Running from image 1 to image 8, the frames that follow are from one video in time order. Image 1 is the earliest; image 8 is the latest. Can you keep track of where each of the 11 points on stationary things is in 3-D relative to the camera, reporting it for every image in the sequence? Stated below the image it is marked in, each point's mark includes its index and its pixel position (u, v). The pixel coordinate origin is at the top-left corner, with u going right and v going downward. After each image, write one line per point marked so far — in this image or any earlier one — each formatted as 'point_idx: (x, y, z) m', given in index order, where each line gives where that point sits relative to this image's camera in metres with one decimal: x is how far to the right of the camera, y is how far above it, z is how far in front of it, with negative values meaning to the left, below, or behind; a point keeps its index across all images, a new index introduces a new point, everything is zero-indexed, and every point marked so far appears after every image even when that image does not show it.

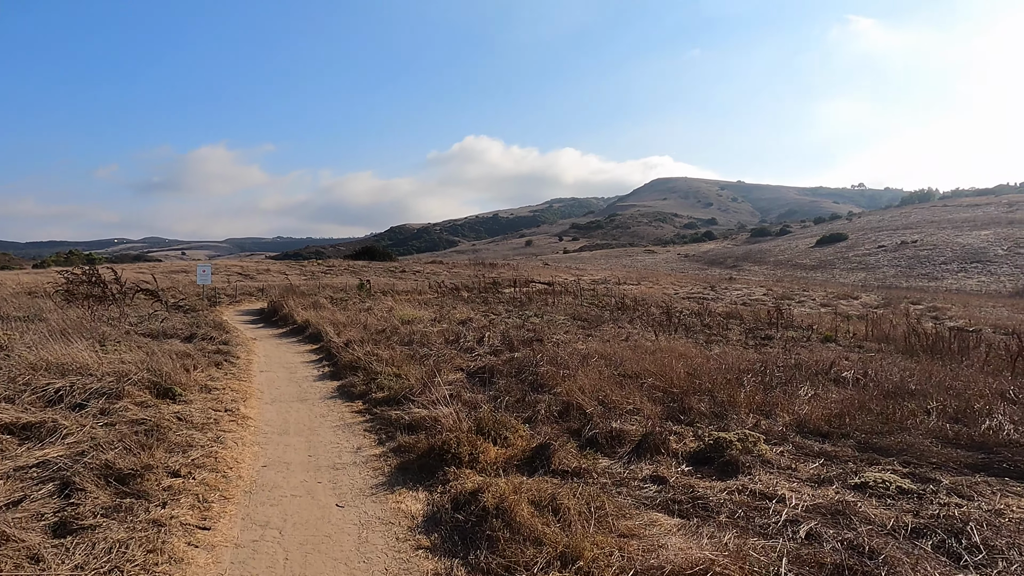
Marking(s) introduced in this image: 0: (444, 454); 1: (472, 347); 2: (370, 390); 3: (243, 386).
0: (-0.4, -0.9, +3.6) m
1: (-0.5, -0.8, +8.9) m
2: (-1.2, -0.9, +5.9) m
3: (-2.5, -0.9, +6.1) m
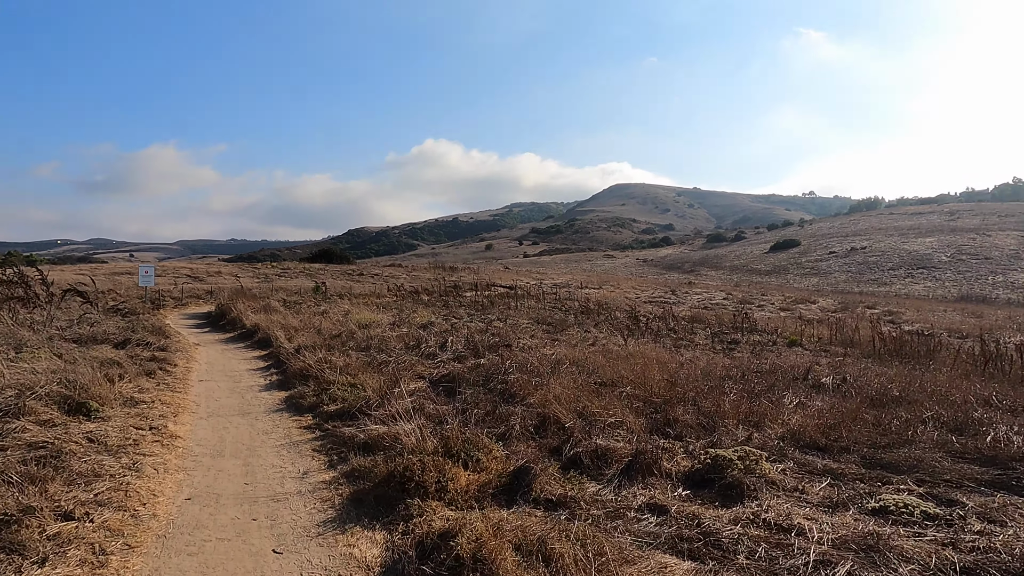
0: (-0.5, -0.9, +3.0) m
1: (-1.0, -0.8, +8.3) m
2: (-1.5, -0.9, +5.3) m
3: (-2.7, -0.9, +5.4) m
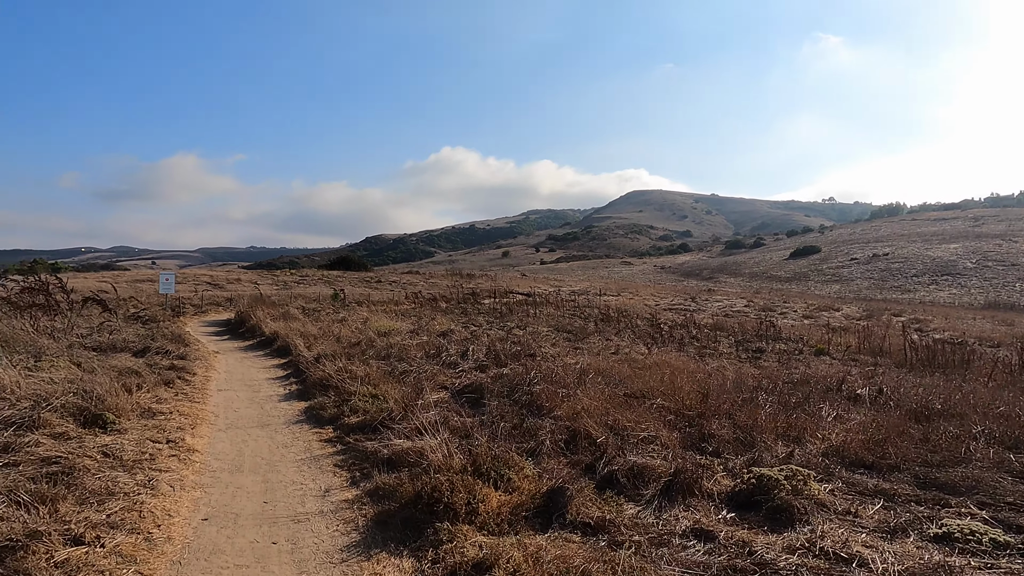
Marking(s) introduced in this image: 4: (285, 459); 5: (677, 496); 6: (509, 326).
0: (-0.3, -0.9, +2.9) m
1: (-0.7, -0.9, +8.2) m
2: (-1.3, -1.0, +5.1) m
3: (-2.5, -1.0, +5.3) m
4: (-1.4, -1.0, +4.0) m
5: (+0.8, -1.0, +3.3) m
6: (-0.1, -0.9, +16.0) m
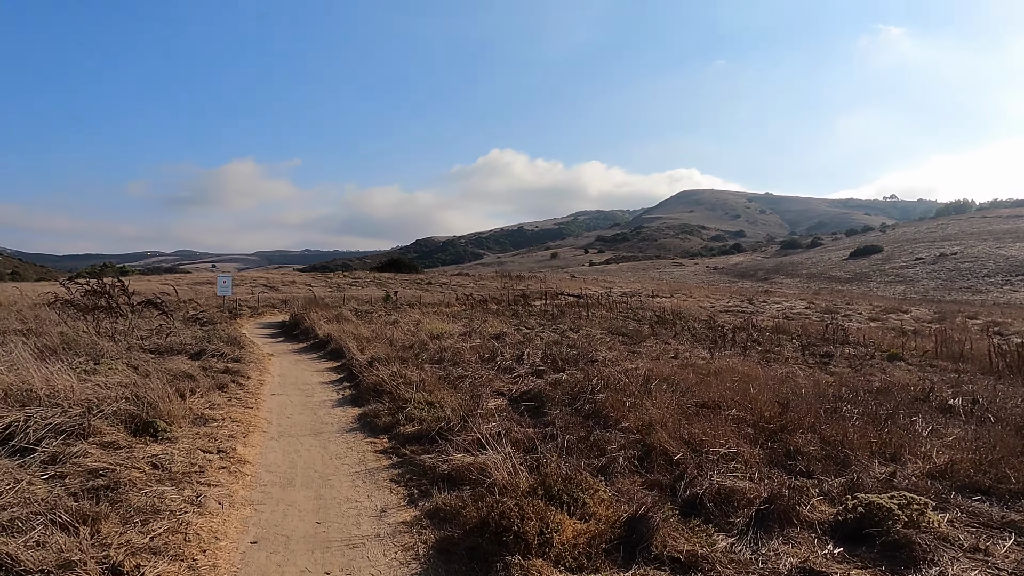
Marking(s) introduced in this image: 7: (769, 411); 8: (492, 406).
0: (0.0, -0.9, +2.6) m
1: (0.0, -0.9, +7.9) m
2: (-0.8, -1.0, +4.9) m
3: (-2.0, -1.0, +5.1) m
4: (-1.0, -1.0, +3.8) m
5: (+1.2, -1.0, +2.9) m
6: (+1.2, -0.9, +15.7) m
7: (+2.0, -1.0, +5.2) m
8: (-0.2, -0.9, +5.3) m
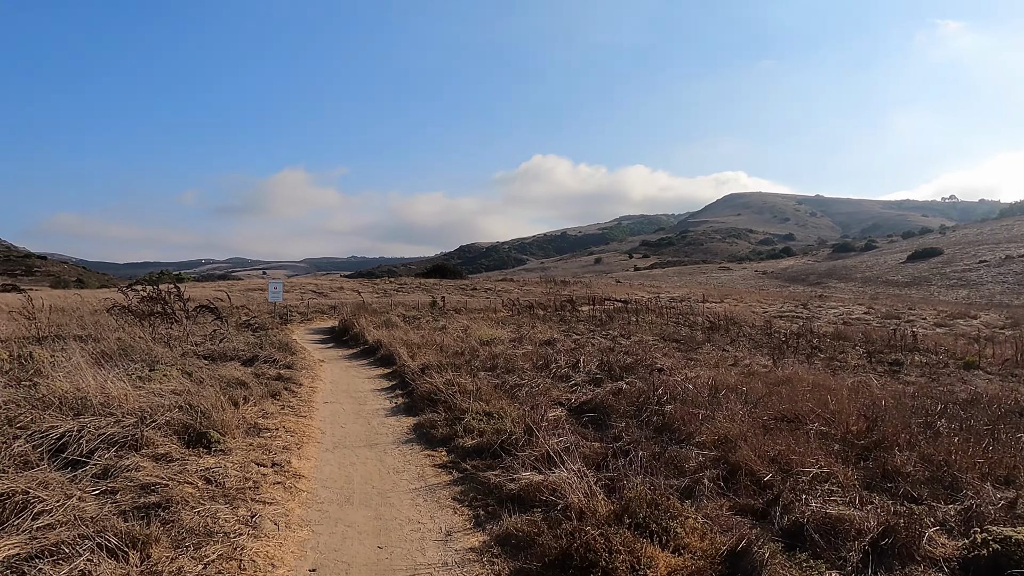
0: (+0.3, -1.0, +2.3) m
1: (+0.6, -1.0, +7.6) m
2: (-0.4, -1.0, +4.6) m
3: (-1.6, -1.0, +5.0) m
4: (-0.6, -1.1, +3.6) m
5: (+1.5, -1.1, +2.6) m
6: (+2.3, -1.1, +15.3) m
7: (+2.5, -1.0, +4.8) m
8: (+0.3, -1.0, +5.0) m
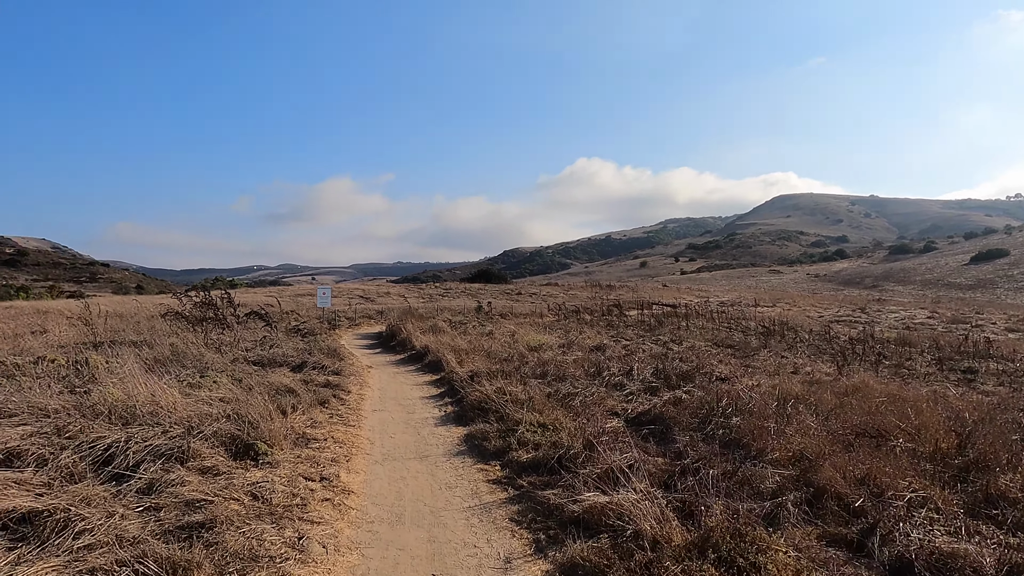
0: (+0.5, -1.0, +2.0) m
1: (+1.2, -1.0, +7.3) m
2: (0.0, -1.0, +4.4) m
3: (-1.2, -1.1, +4.8) m
4: (-0.3, -1.1, +3.3) m
5: (+1.7, -1.1, +2.2) m
6: (+3.4, -1.2, +14.9) m
7: (+2.8, -1.0, +4.4) m
8: (+0.7, -1.0, +4.8) m
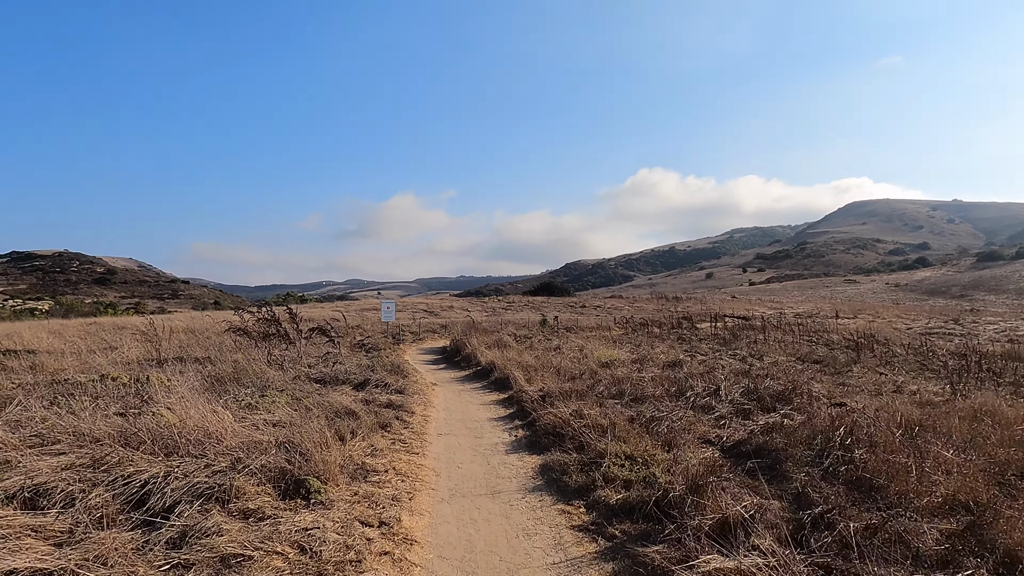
0: (+0.7, -1.0, +1.4) m
1: (+1.9, -1.1, +6.6) m
2: (+0.5, -1.1, +3.8) m
3: (-0.7, -1.2, +4.3) m
4: (+0.1, -1.1, +2.8) m
5: (+2.0, -1.1, +1.5) m
6: (+4.8, -1.4, +13.9) m
7: (+3.3, -1.1, +3.5) m
8: (+1.2, -1.1, +4.1) m
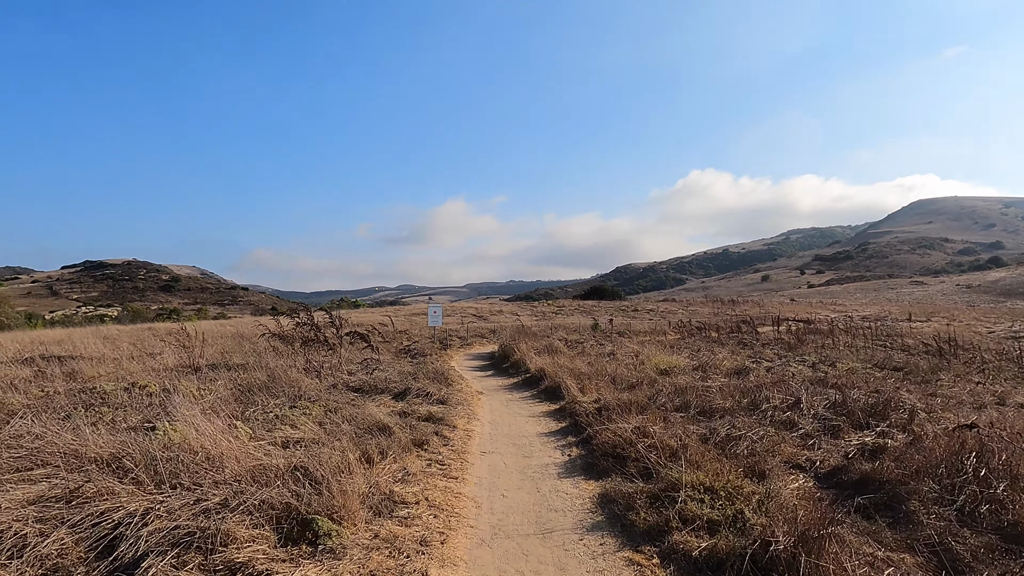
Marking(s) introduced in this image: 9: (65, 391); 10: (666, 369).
0: (+0.8, -1.0, +0.7) m
1: (+2.4, -1.1, +5.7) m
2: (+0.7, -1.1, +3.1) m
3: (-0.4, -1.1, +3.7) m
4: (+0.3, -1.1, +2.1) m
5: (+2.1, -1.0, +0.7) m
6: (+5.8, -1.4, +12.9) m
7: (+3.5, -1.0, +2.6) m
8: (+1.5, -1.1, +3.3) m
9: (-4.1, -0.9, +6.1) m
10: (+2.4, -1.2, +10.5) m
